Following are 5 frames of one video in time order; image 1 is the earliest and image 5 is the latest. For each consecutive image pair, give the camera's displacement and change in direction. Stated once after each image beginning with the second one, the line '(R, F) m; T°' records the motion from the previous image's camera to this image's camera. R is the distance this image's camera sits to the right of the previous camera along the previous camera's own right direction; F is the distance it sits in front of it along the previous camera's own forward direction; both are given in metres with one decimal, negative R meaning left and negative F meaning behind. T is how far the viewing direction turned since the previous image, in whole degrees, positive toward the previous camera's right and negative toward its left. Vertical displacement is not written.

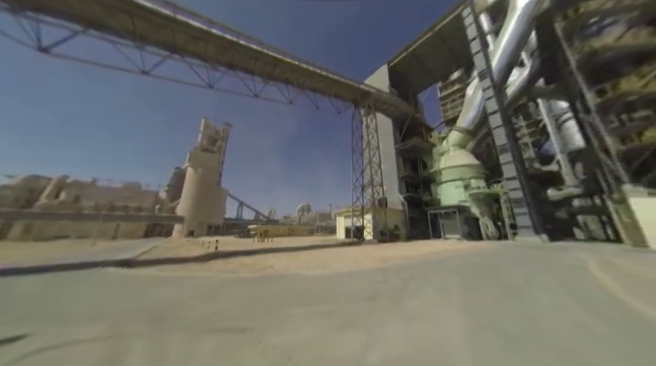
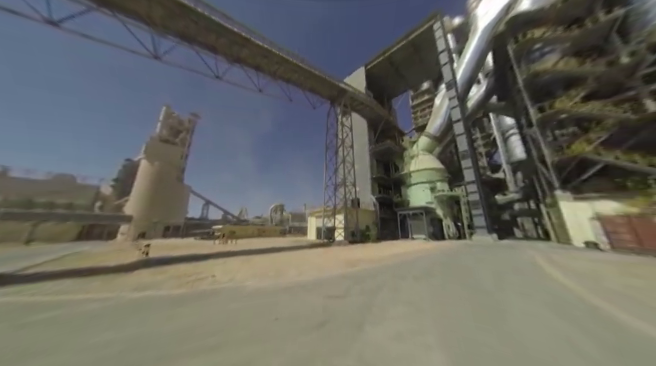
(+0.3, +0.5) m; +7°
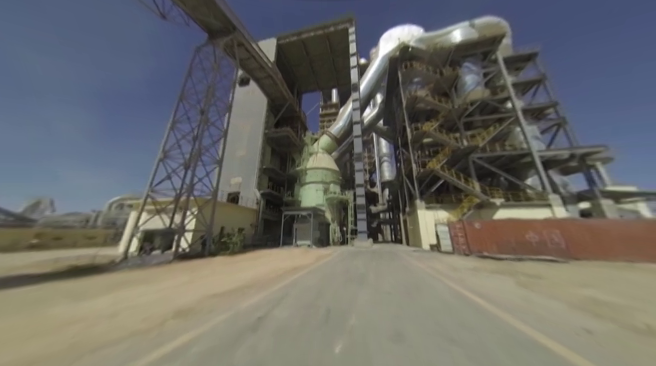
(+2.6, +3.9) m; +29°
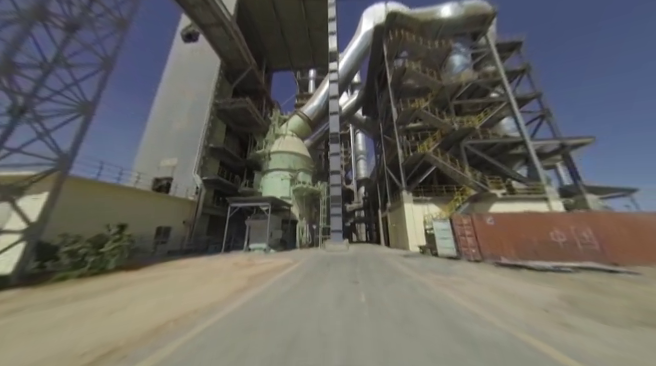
(+0.7, +4.0) m; +7°
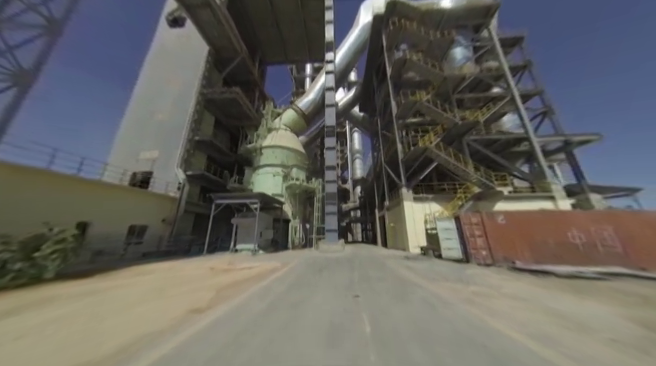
(+0.1, +1.0) m; +1°
